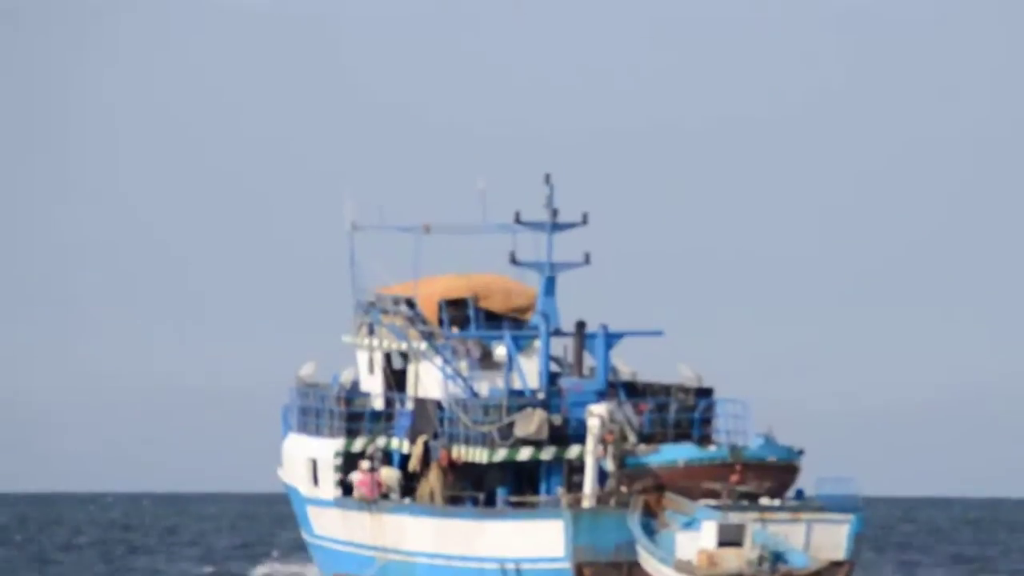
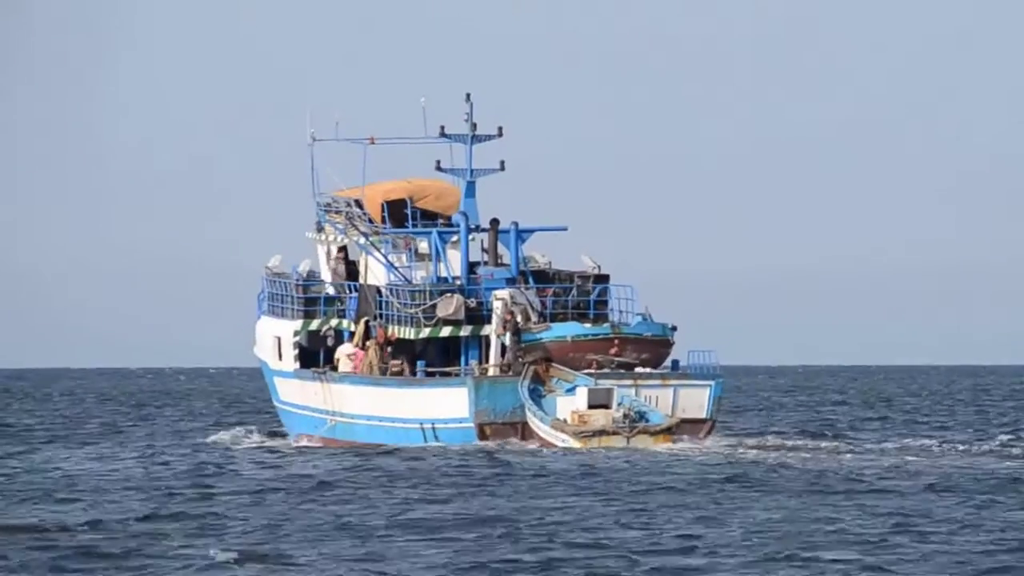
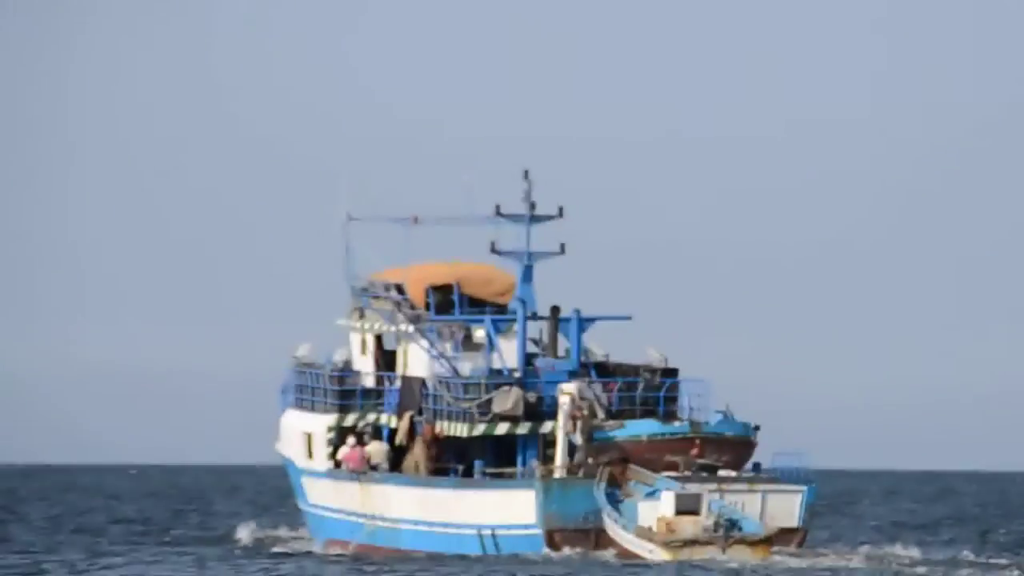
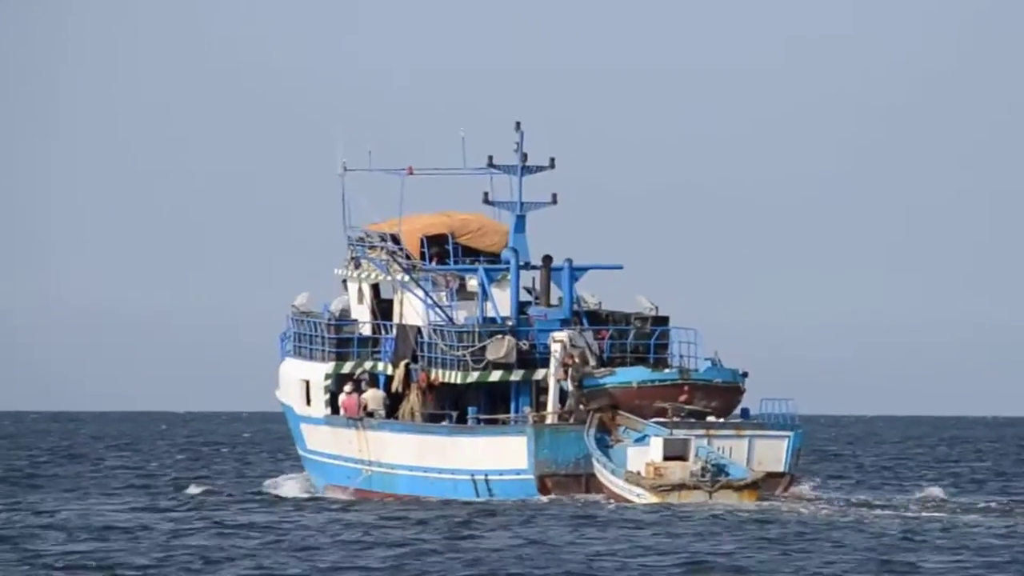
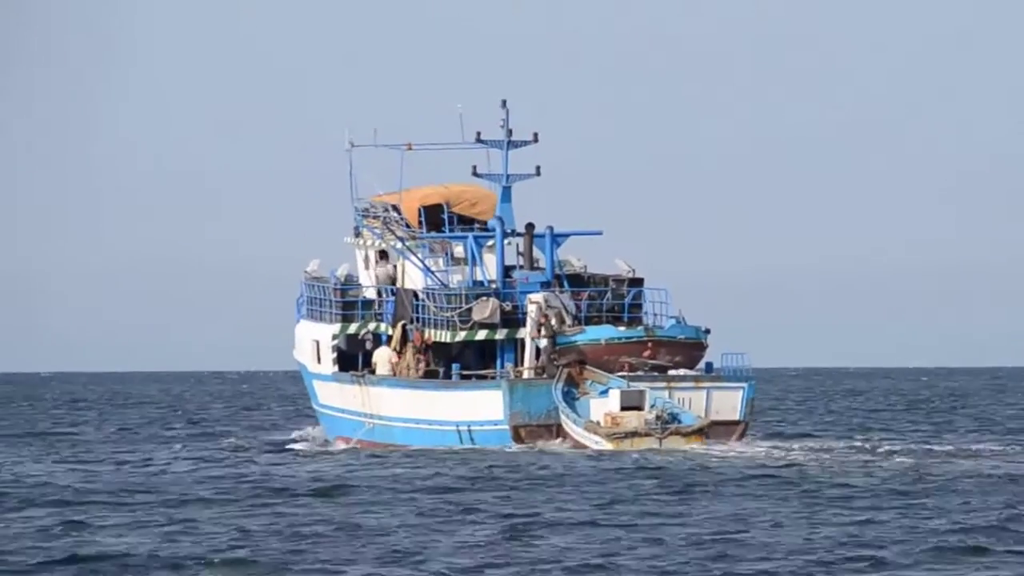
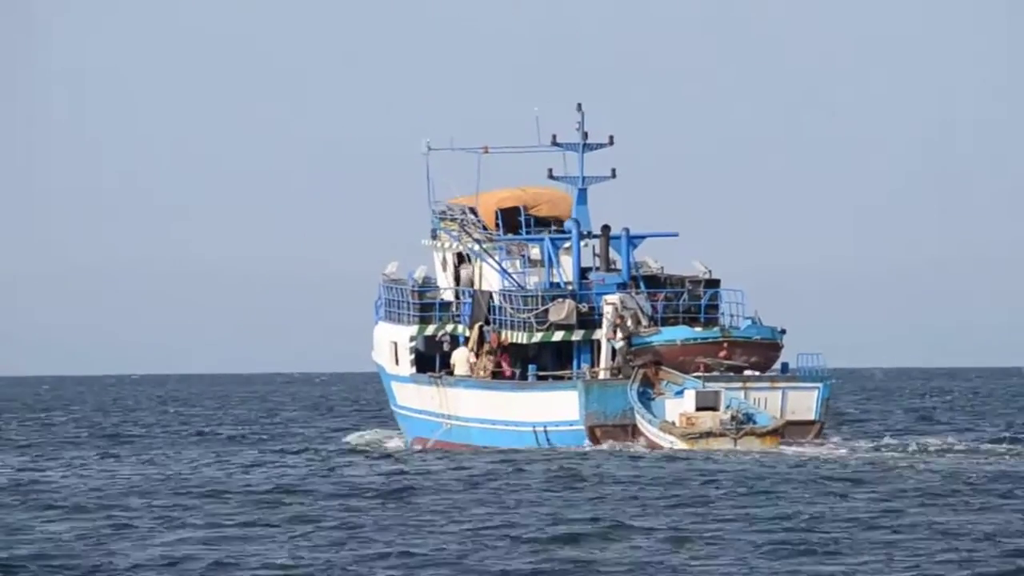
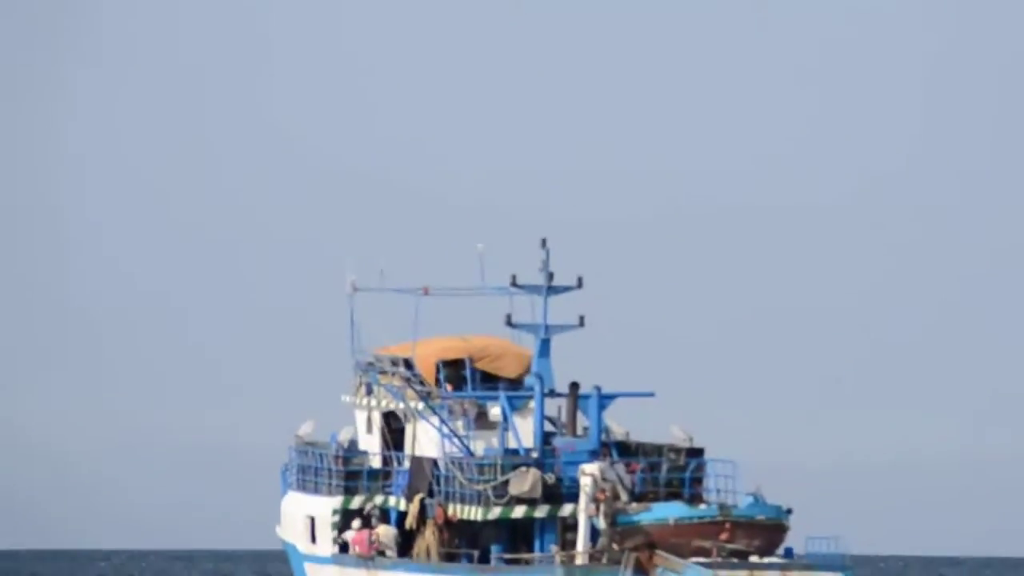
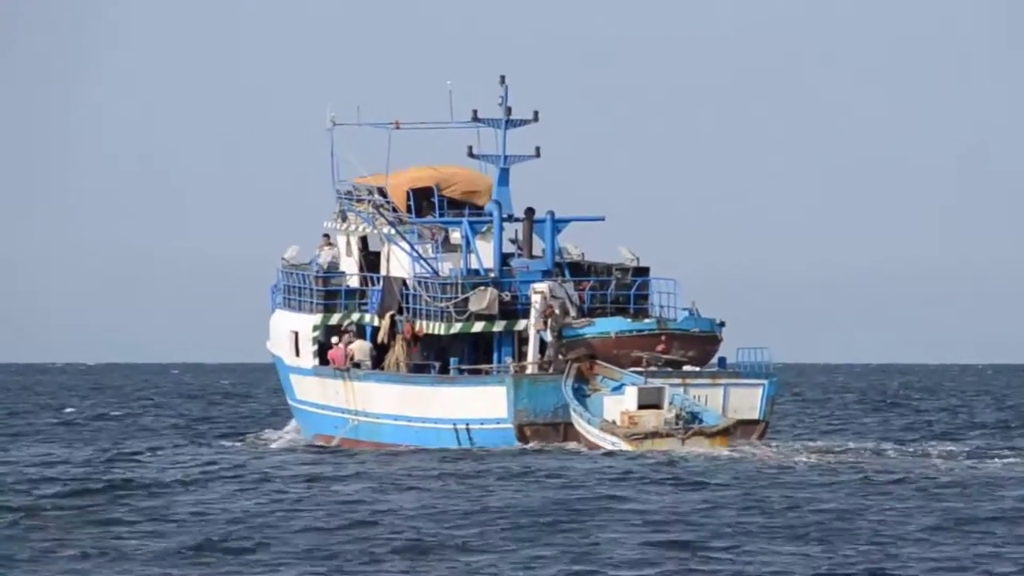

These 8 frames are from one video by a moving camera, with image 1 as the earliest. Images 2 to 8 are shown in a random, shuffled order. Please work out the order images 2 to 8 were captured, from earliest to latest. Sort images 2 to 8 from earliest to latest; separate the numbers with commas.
7, 3, 4, 8, 2, 5, 6
